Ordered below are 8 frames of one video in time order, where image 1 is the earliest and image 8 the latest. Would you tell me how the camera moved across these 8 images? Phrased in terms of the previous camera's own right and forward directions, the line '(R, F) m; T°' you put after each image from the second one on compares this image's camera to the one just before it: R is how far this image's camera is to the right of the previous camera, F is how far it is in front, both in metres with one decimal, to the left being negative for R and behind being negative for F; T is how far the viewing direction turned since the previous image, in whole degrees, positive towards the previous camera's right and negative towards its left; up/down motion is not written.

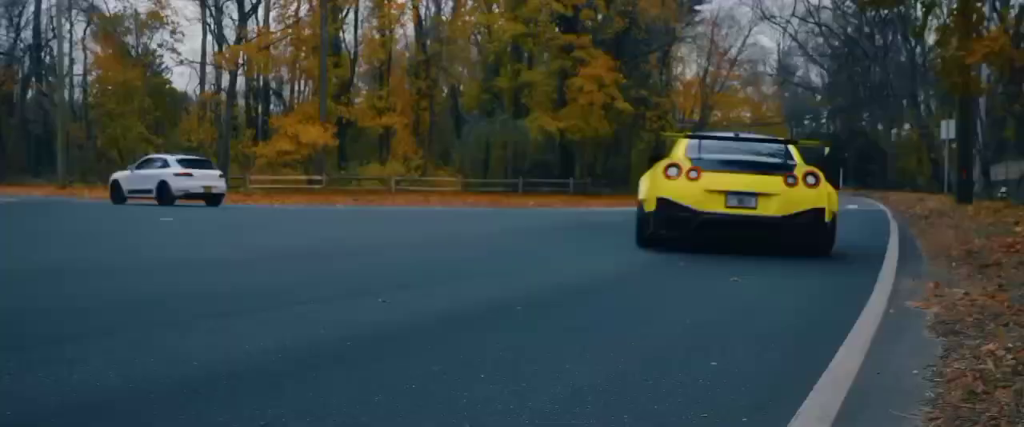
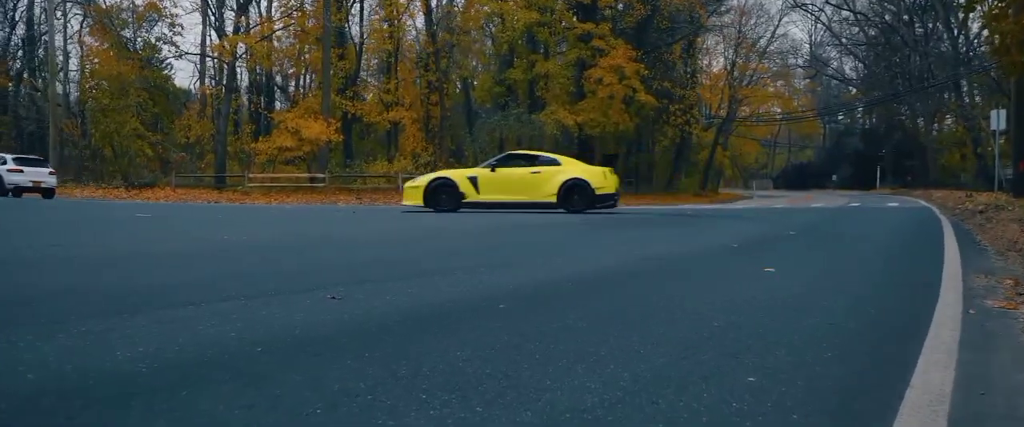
(+0.4, +2.0) m; -2°
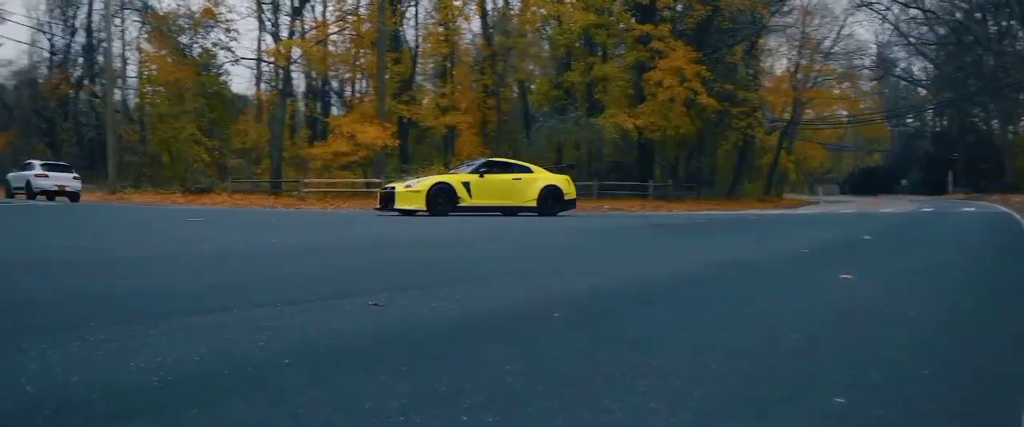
(0.0, +0.6) m; -3°
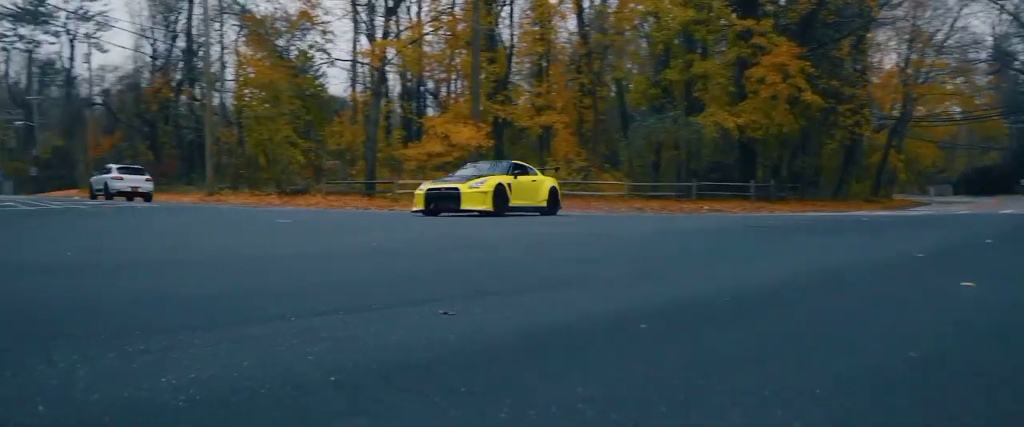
(+0.1, +0.6) m; -6°
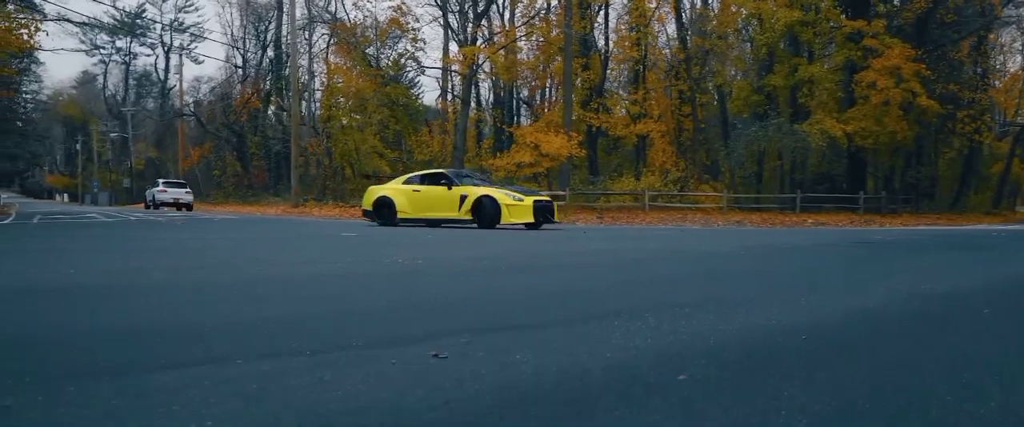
(+0.4, +1.1) m; -6°
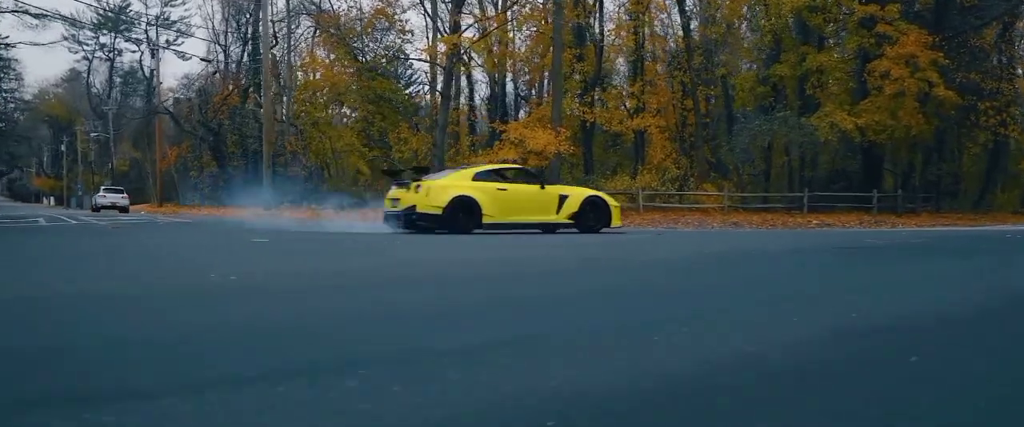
(+1.5, +1.5) m; -3°
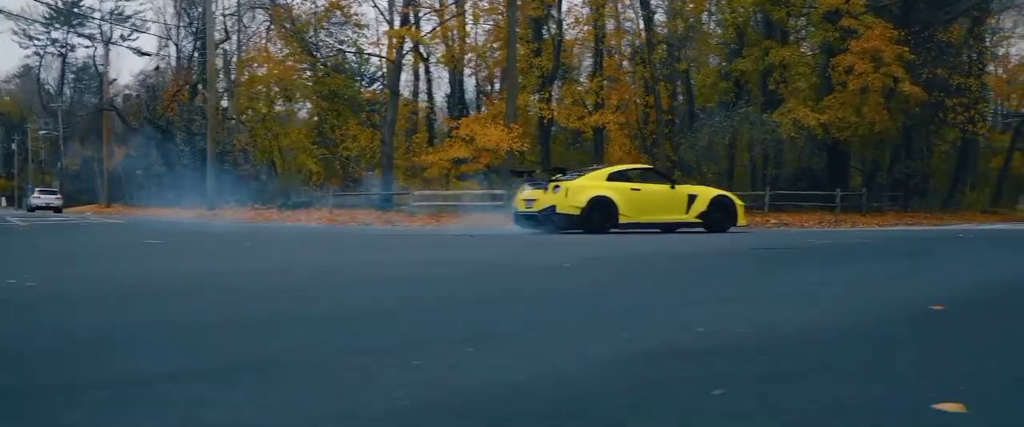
(+1.1, +0.7) m; 0°
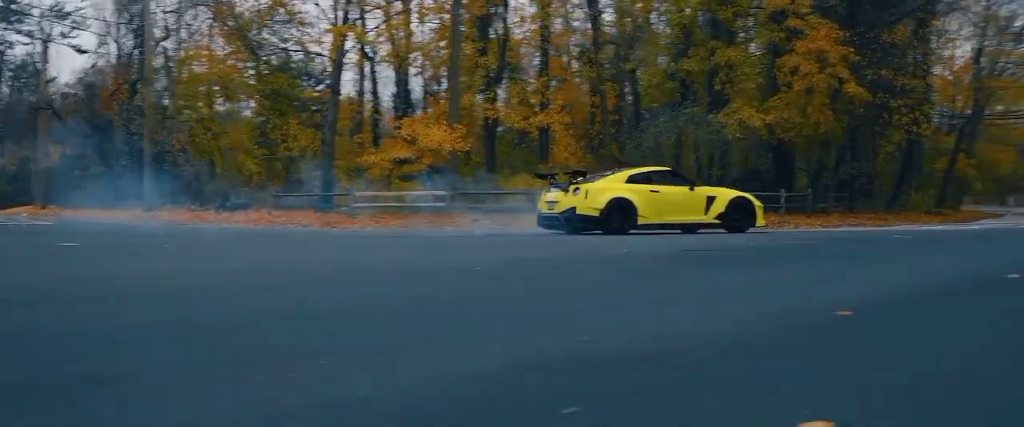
(+0.6, +0.2) m; +2°
